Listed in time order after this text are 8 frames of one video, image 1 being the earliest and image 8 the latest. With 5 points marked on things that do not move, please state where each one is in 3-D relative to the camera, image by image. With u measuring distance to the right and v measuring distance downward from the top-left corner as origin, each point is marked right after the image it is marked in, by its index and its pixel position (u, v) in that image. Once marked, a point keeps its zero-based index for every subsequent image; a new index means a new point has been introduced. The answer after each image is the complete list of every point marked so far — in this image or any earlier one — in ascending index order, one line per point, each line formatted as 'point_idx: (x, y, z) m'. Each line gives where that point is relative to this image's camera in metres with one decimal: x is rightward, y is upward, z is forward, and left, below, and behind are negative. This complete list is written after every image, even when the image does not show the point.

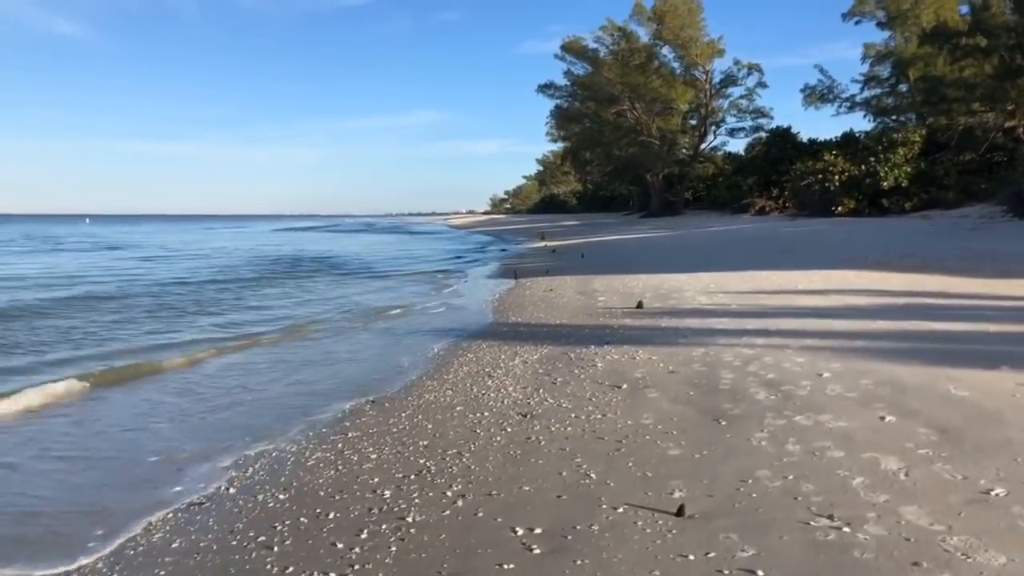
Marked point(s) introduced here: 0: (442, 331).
0: (-1.0, -0.6, +11.2) m
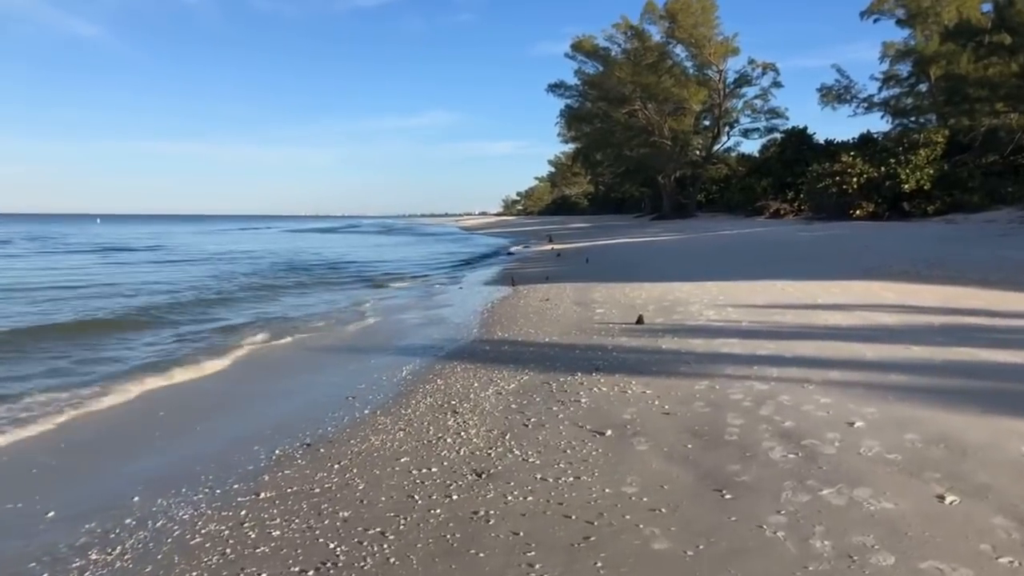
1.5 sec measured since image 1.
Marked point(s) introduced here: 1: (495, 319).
0: (-1.2, -0.8, +10.0) m
1: (-0.3, -0.5, +12.5) m
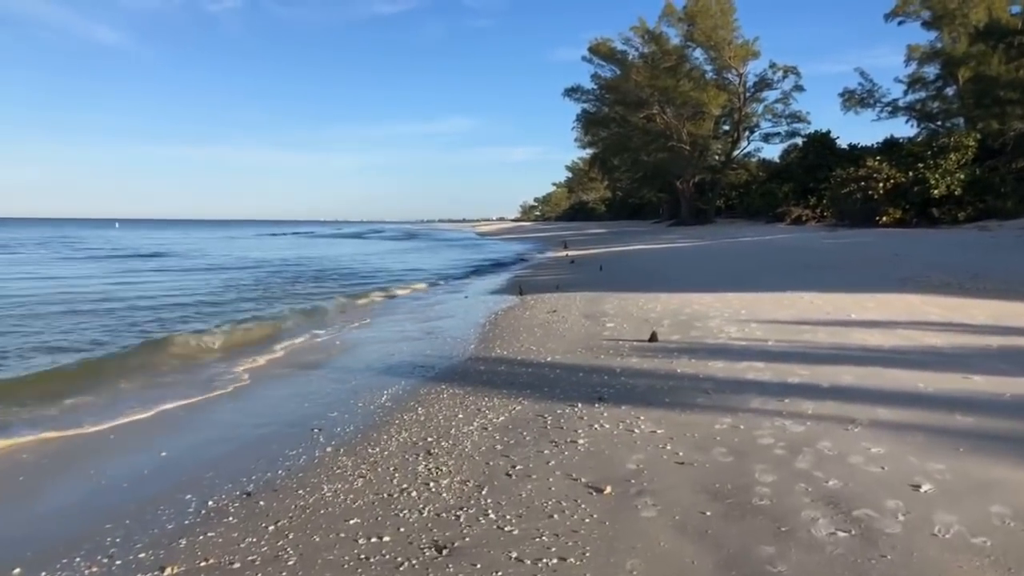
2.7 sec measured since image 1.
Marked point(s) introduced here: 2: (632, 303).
0: (-1.2, -0.9, +9.0) m
1: (-0.2, -0.7, +11.5) m
2: (+2.1, -0.3, +13.3) m
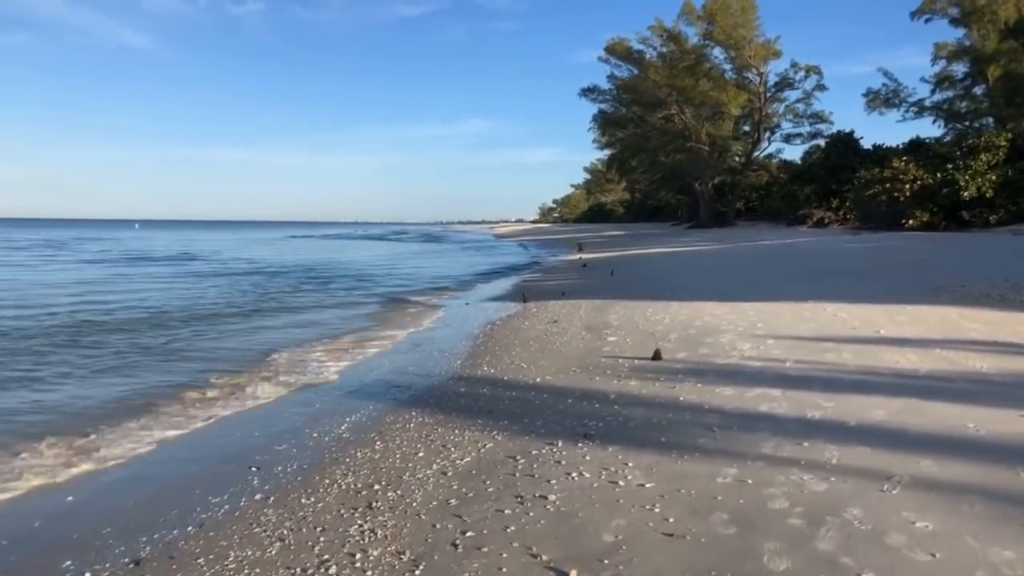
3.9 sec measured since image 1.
0: (-1.4, -1.1, +8.1) m
1: (-0.3, -0.8, +10.6) m
2: (+2.0, -0.4, +12.3) m
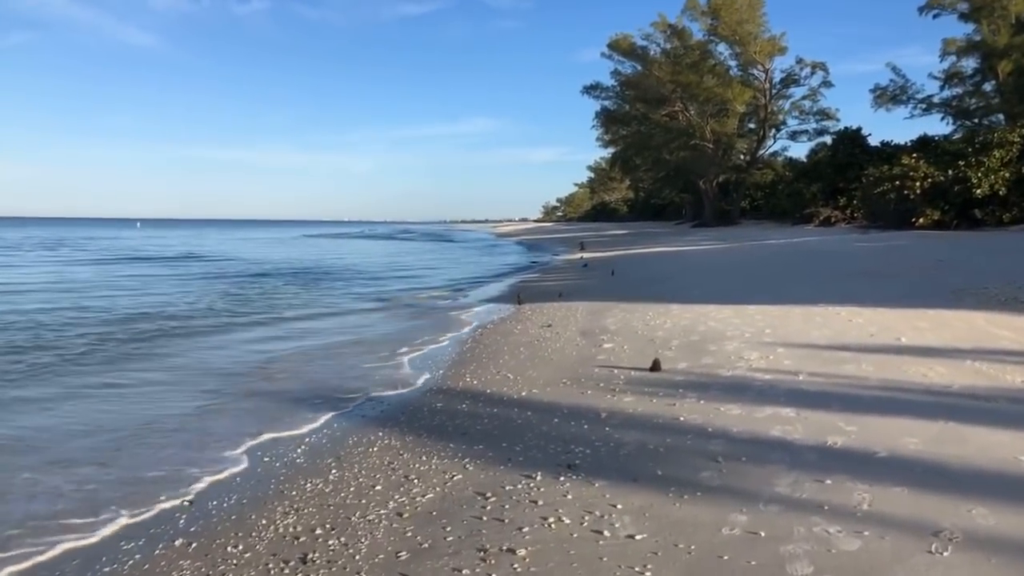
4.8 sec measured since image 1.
0: (-1.5, -1.1, +7.4) m
1: (-0.5, -0.8, +9.8) m
2: (+1.9, -0.4, +11.5) m
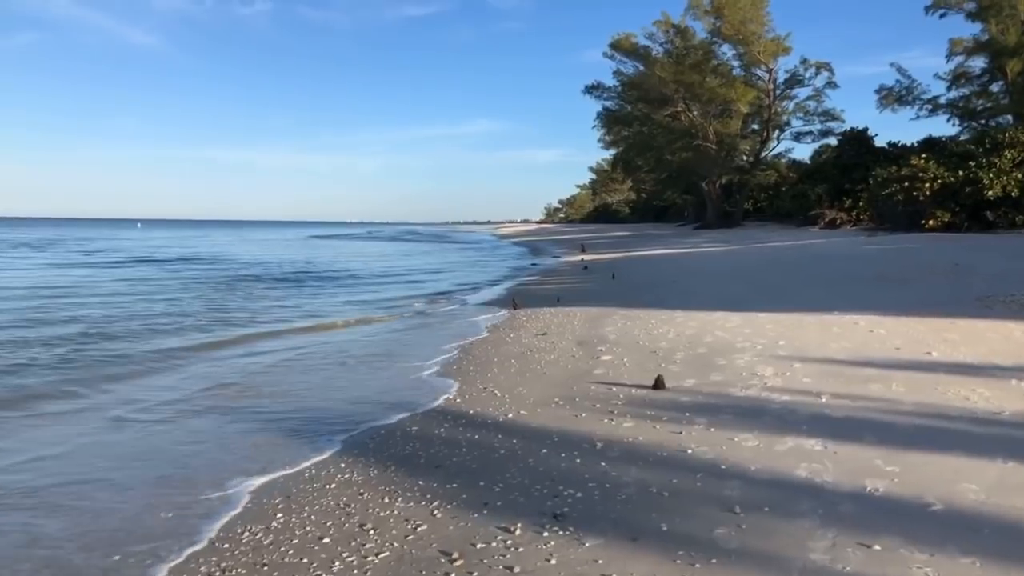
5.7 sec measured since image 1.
0: (-1.7, -1.2, +6.6) m
1: (-0.6, -0.9, +9.0) m
2: (+1.8, -0.5, +10.7) m
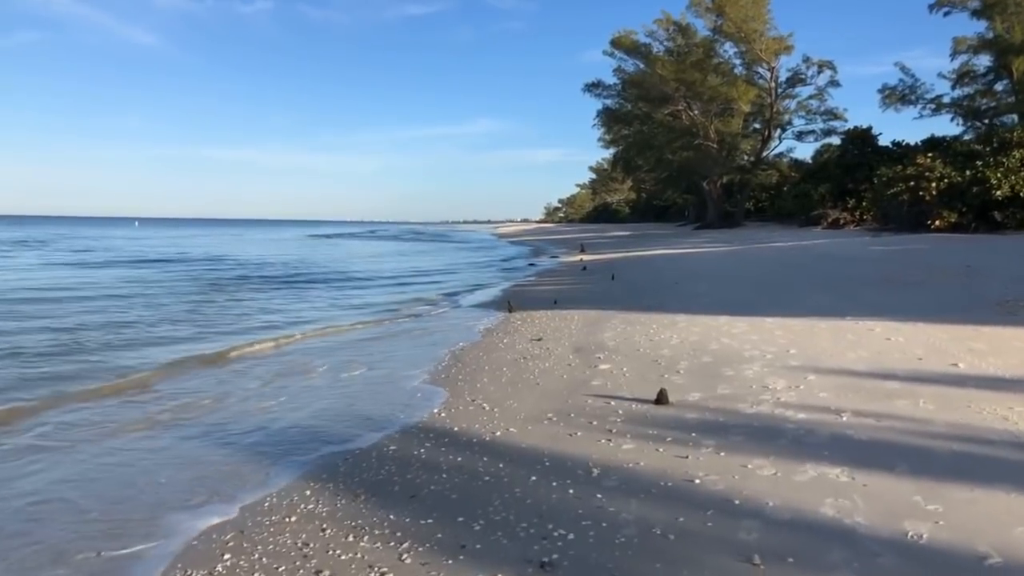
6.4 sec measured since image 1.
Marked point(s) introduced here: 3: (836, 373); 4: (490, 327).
0: (-1.8, -1.2, +6.0) m
1: (-0.7, -0.9, +8.5) m
2: (+1.7, -0.5, +10.2) m
3: (+2.8, -0.7, +6.8) m
4: (-0.4, -0.6, +12.1) m
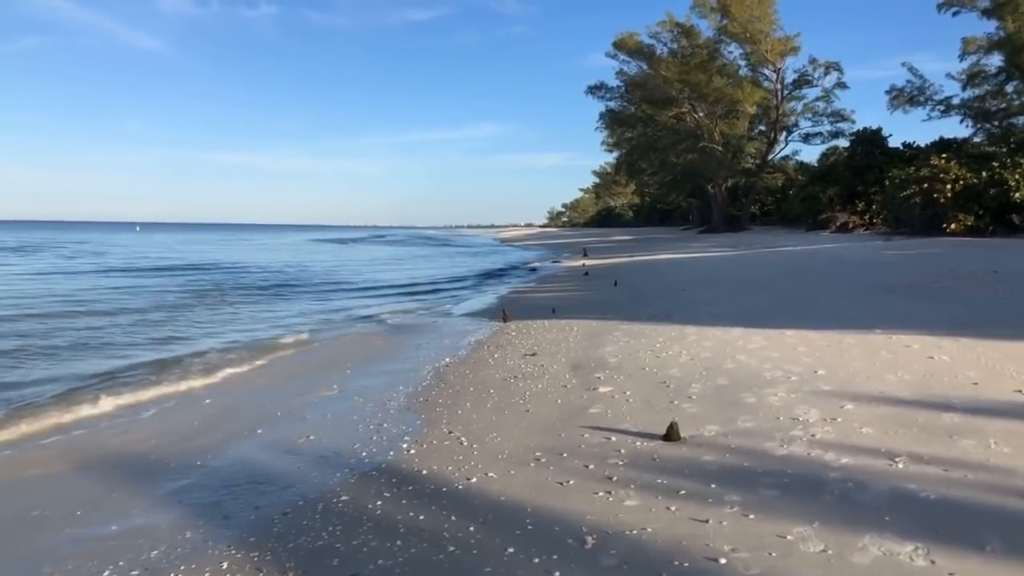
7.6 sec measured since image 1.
0: (-1.9, -1.3, +5.0) m
1: (-0.8, -1.0, +7.4) m
2: (+1.6, -0.7, +9.1) m
3: (+2.7, -0.8, +5.8) m
4: (-0.5, -0.7, +11.1) m
